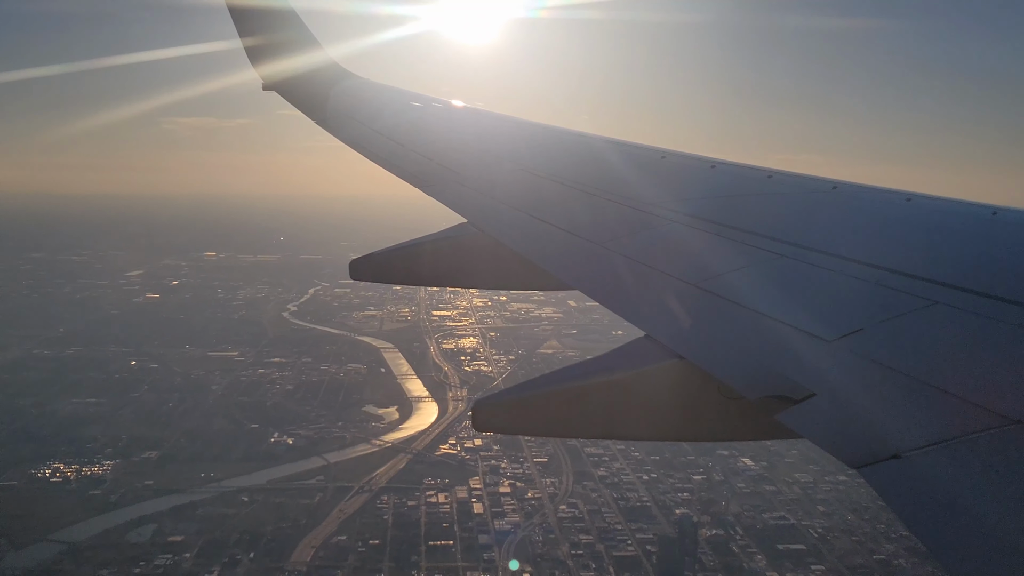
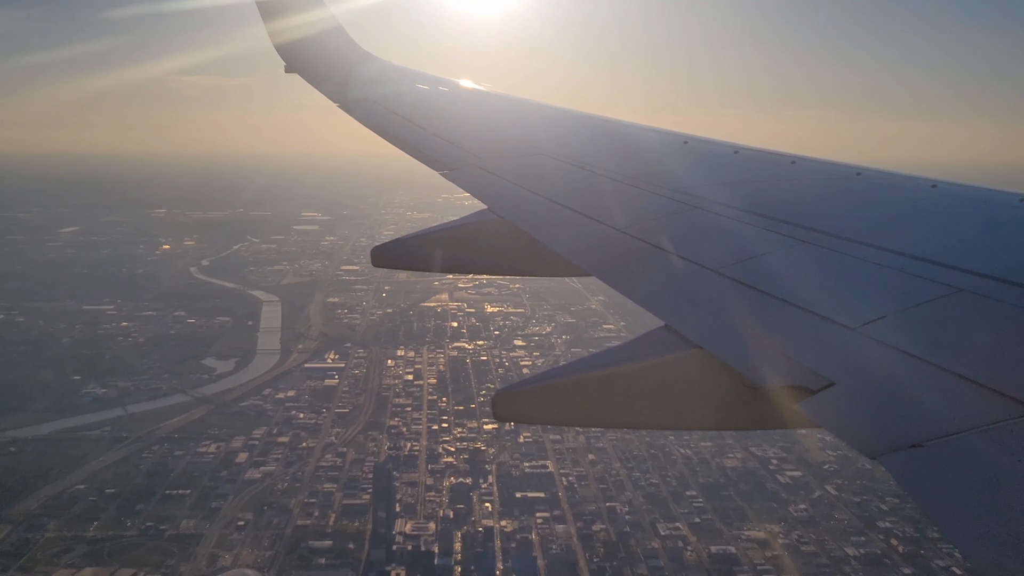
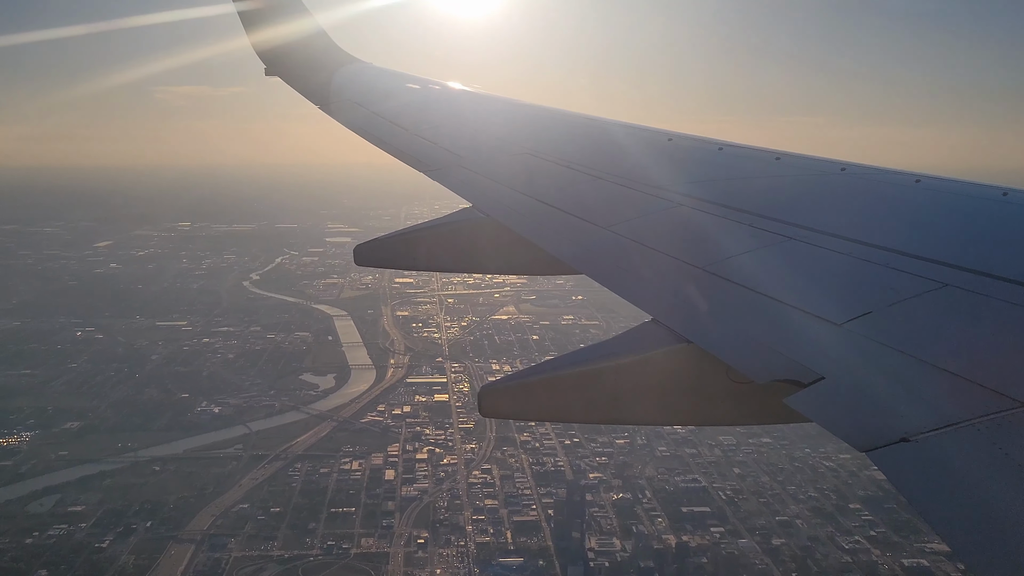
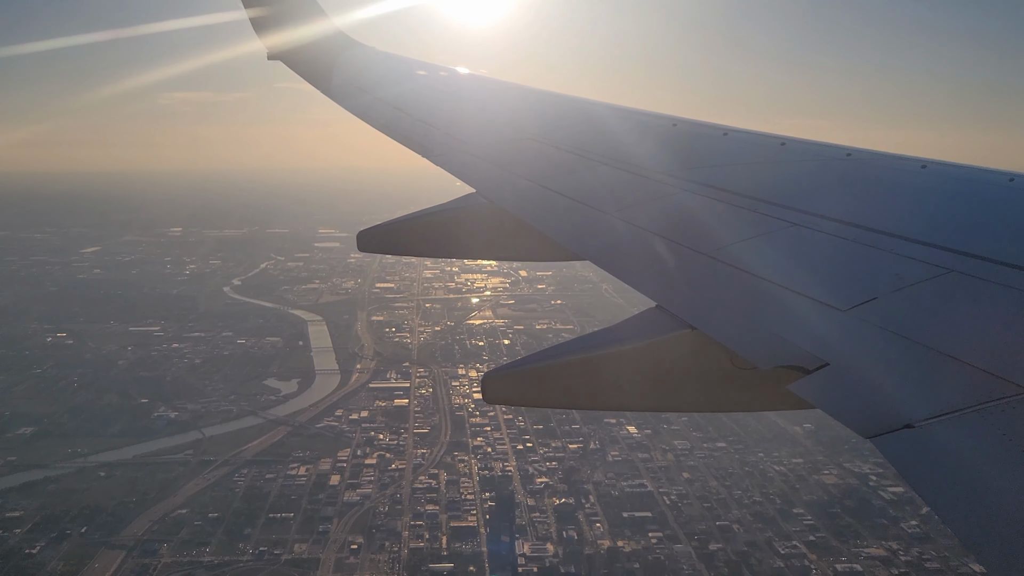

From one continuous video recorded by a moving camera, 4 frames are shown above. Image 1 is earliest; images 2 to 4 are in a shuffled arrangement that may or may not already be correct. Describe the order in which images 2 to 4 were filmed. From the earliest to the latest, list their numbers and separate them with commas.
3, 4, 2
